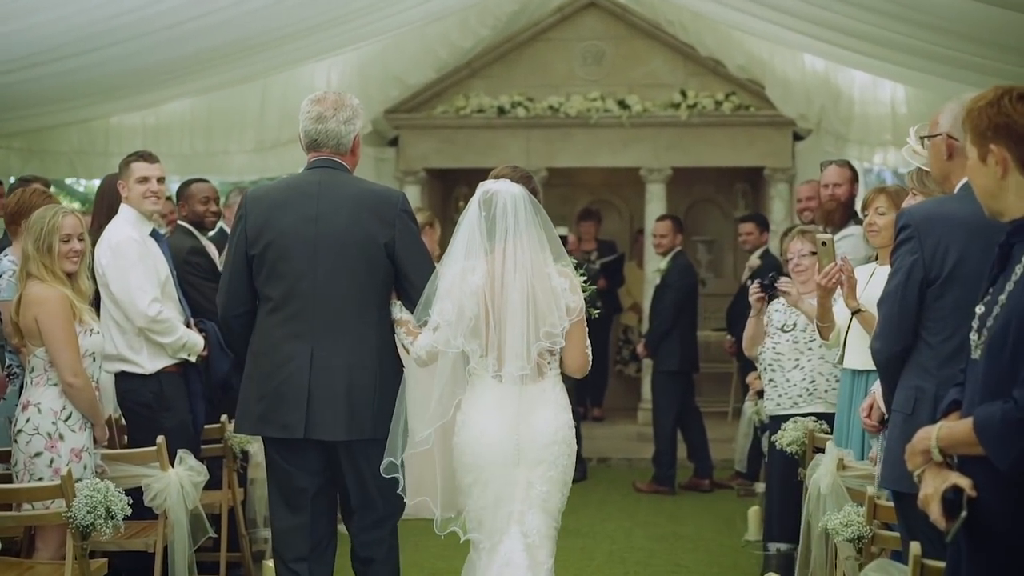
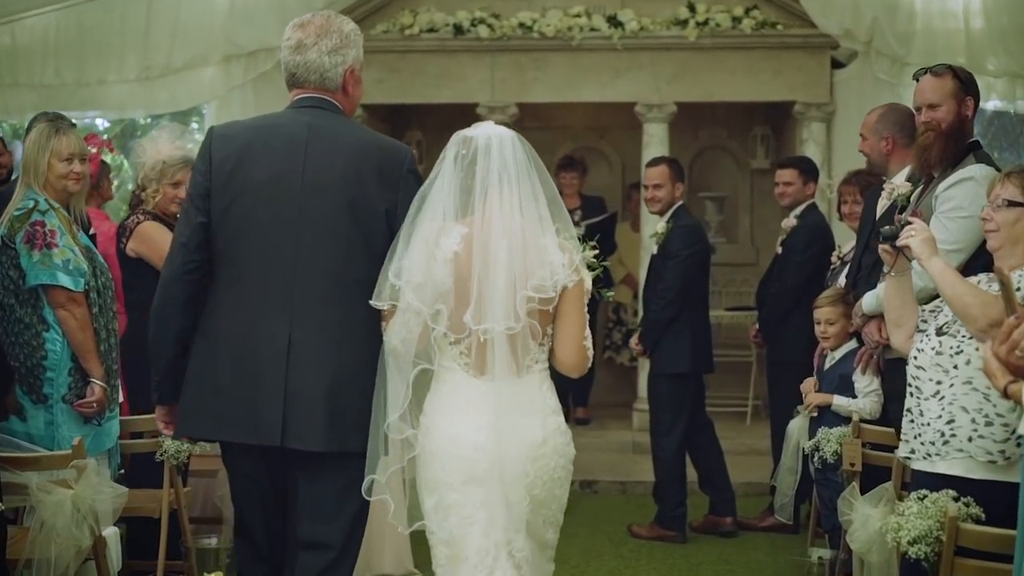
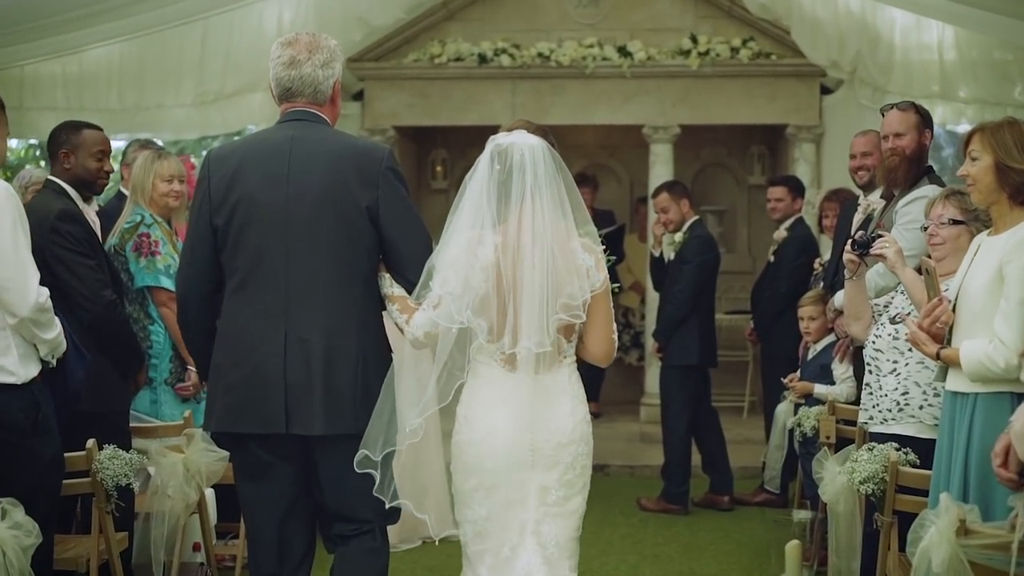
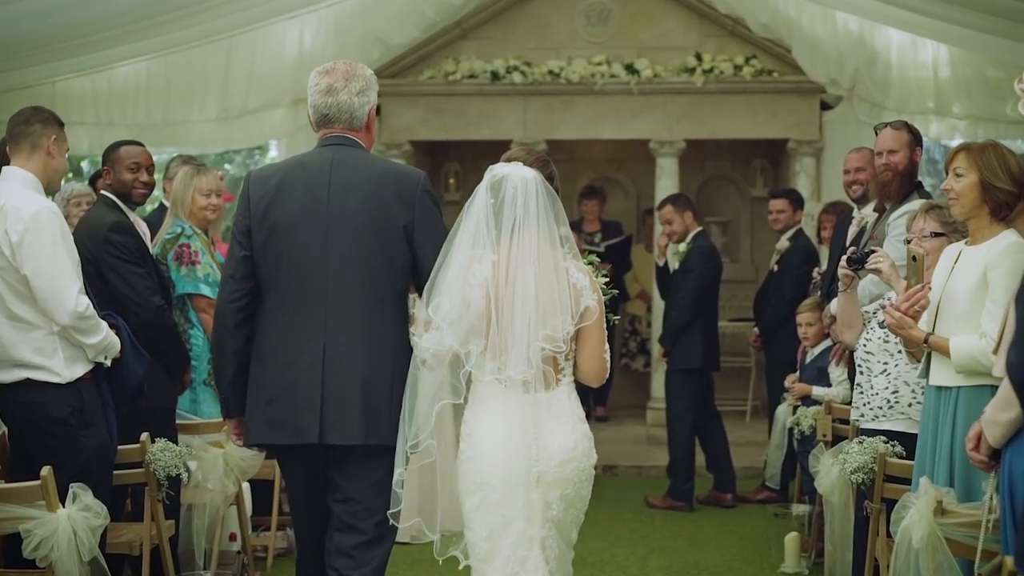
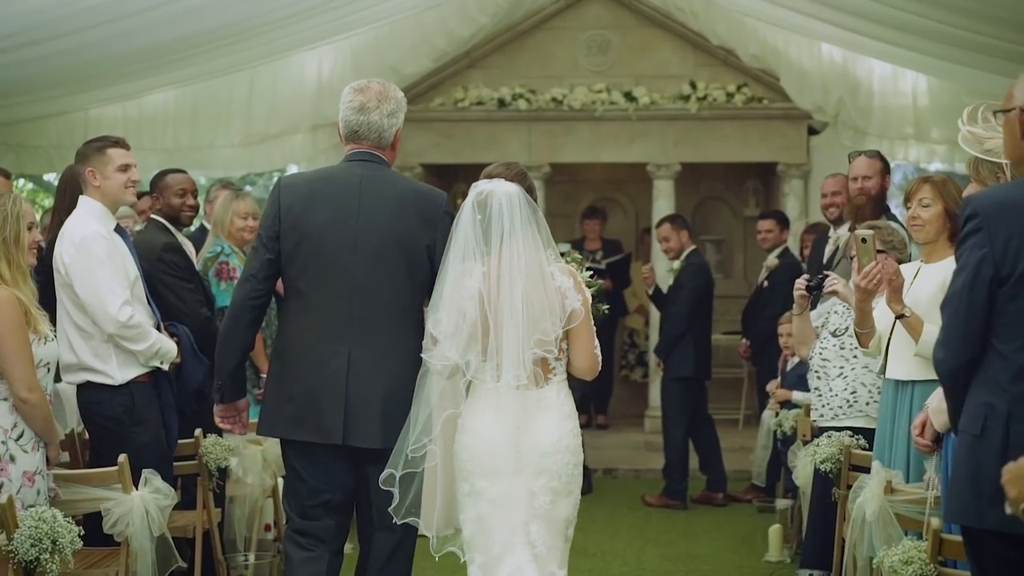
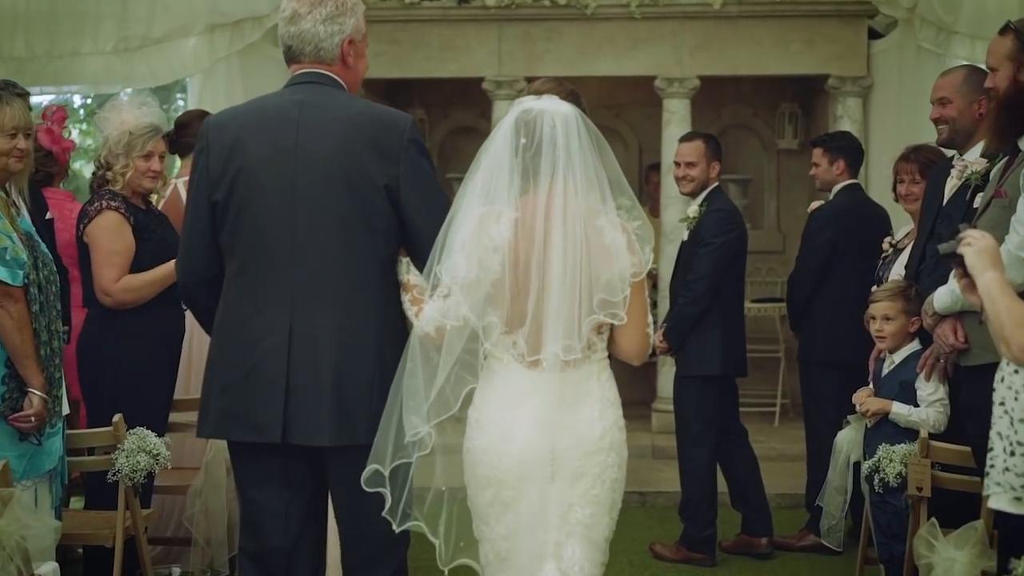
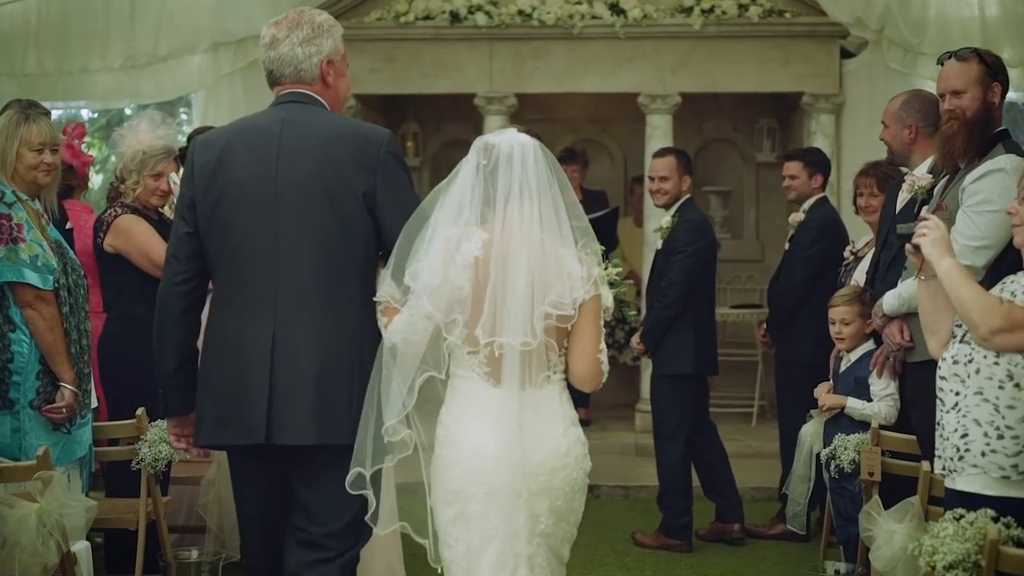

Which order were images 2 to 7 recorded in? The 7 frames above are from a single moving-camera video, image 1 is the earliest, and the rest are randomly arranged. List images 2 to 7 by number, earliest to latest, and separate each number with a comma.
5, 4, 3, 2, 7, 6
